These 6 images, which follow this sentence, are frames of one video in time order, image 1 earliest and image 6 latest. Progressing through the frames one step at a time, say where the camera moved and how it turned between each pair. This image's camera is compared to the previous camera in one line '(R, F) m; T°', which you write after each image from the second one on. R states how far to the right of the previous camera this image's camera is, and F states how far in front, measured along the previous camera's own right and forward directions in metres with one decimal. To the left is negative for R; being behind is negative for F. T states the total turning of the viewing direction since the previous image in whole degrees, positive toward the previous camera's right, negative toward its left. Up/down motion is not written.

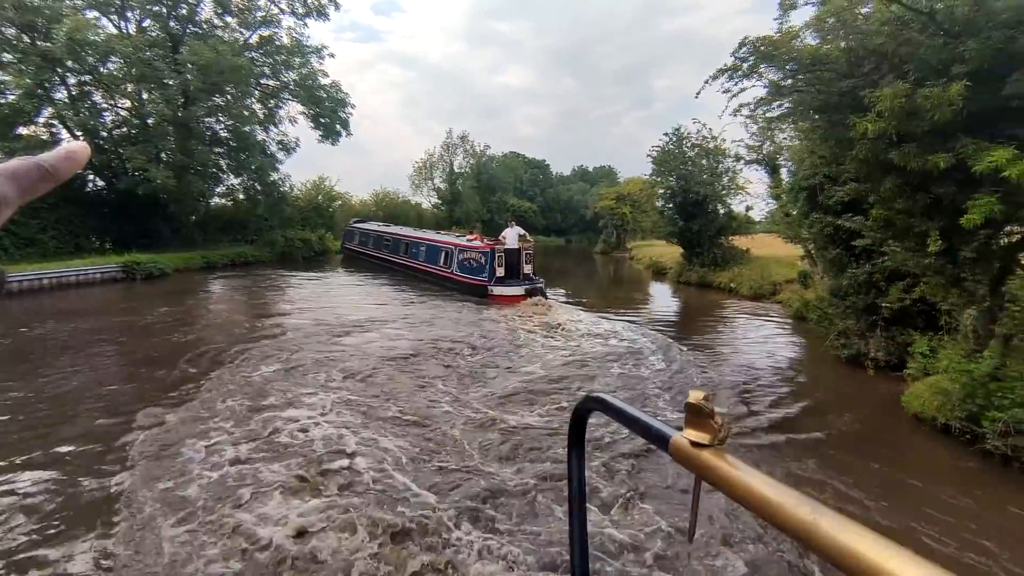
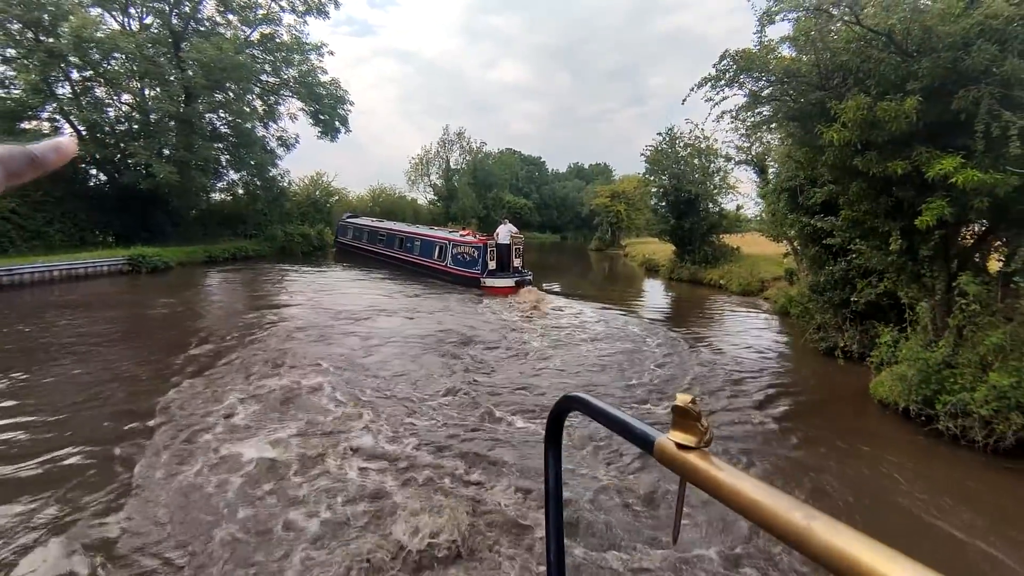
(0.0, -0.5) m; 0°
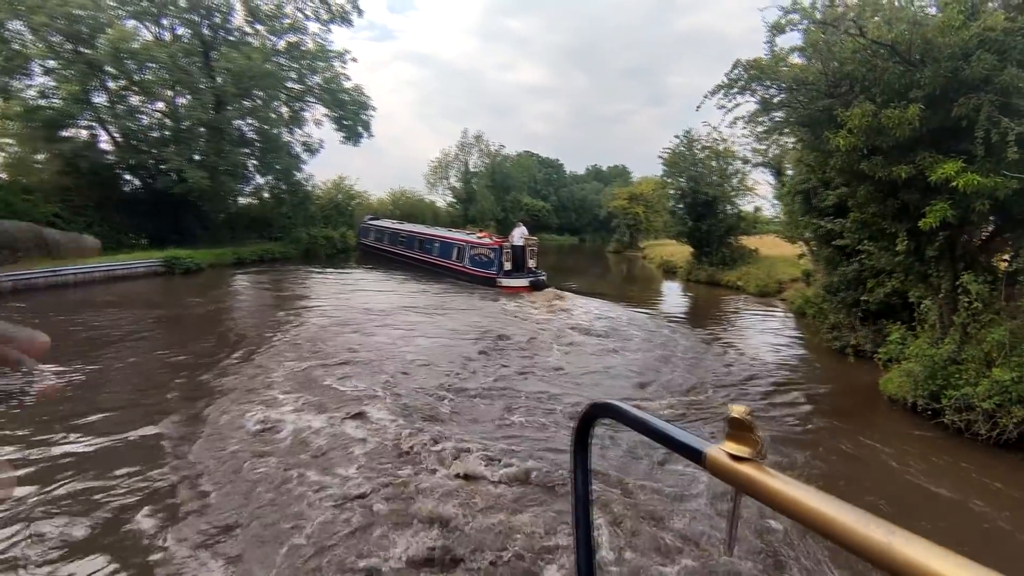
(0.0, -0.4) m; -2°
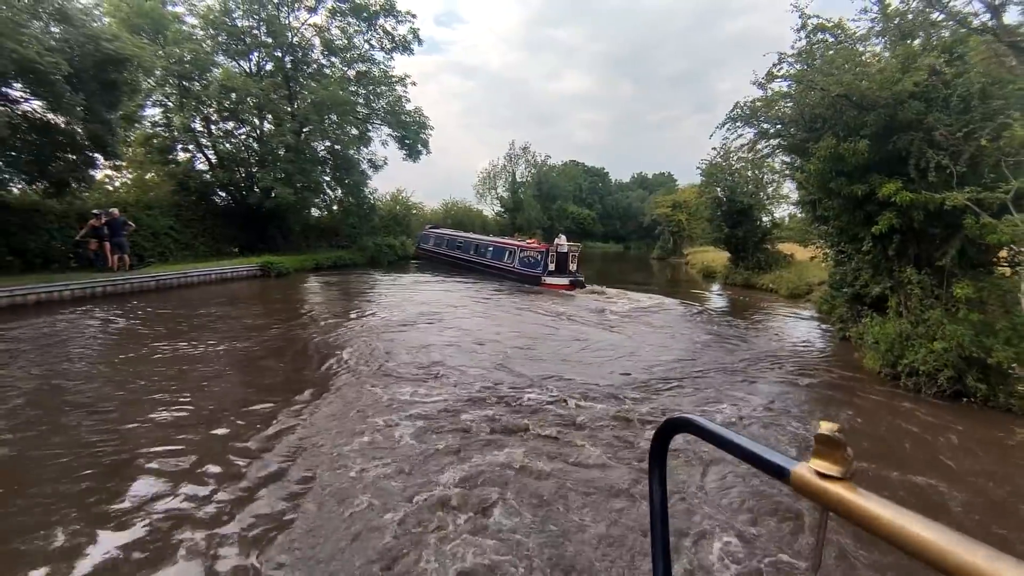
(0.0, -2.2) m; -5°
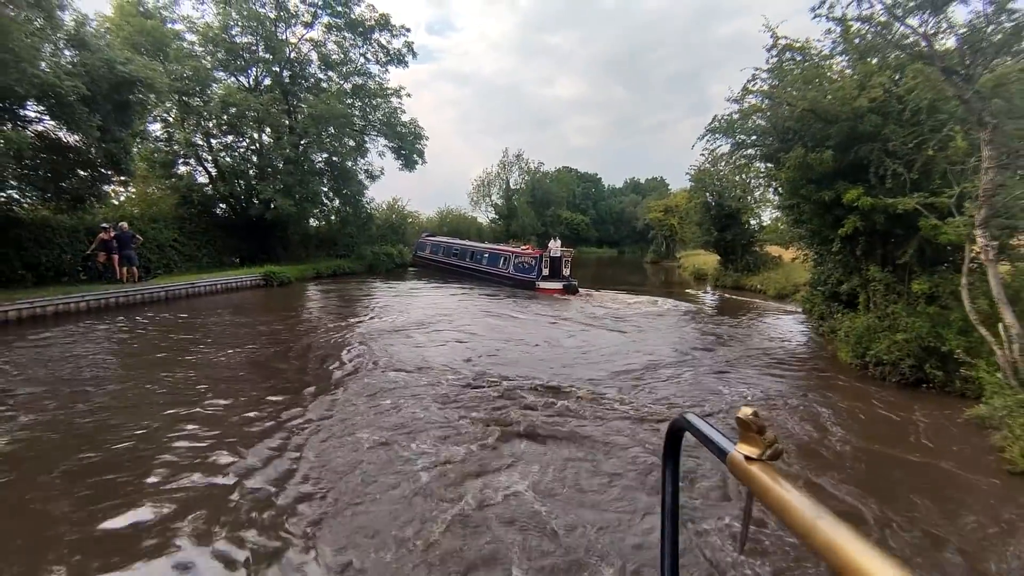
(0.0, -0.7) m; 0°
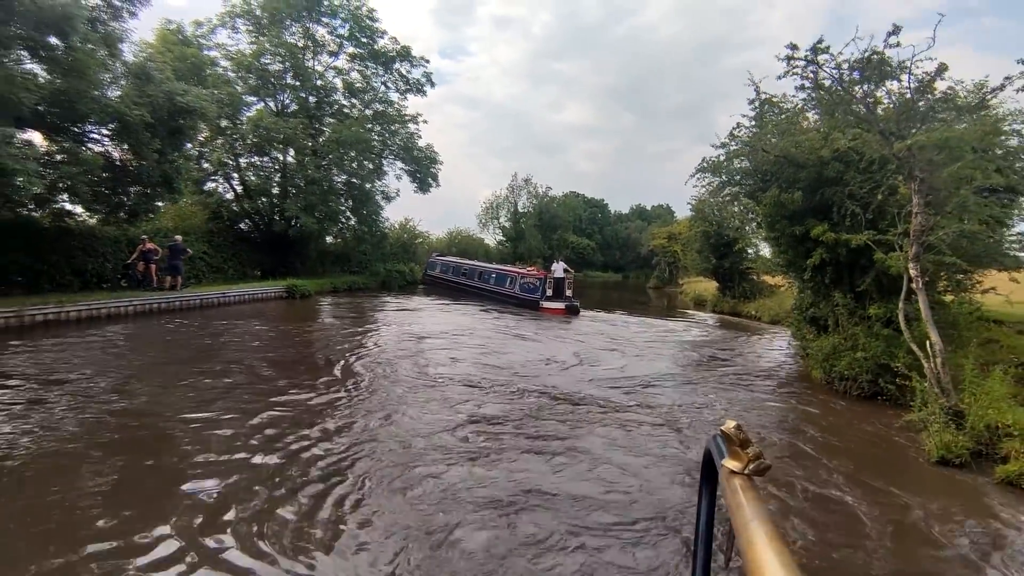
(-0.1, -1.3) m; -1°
